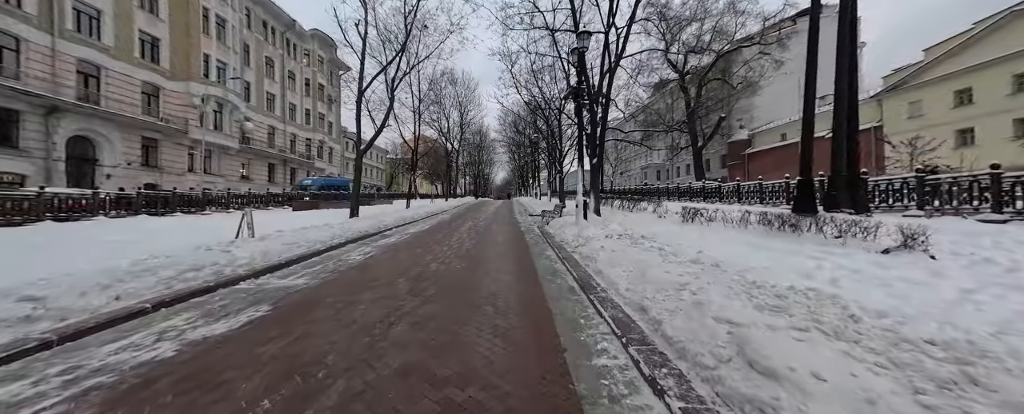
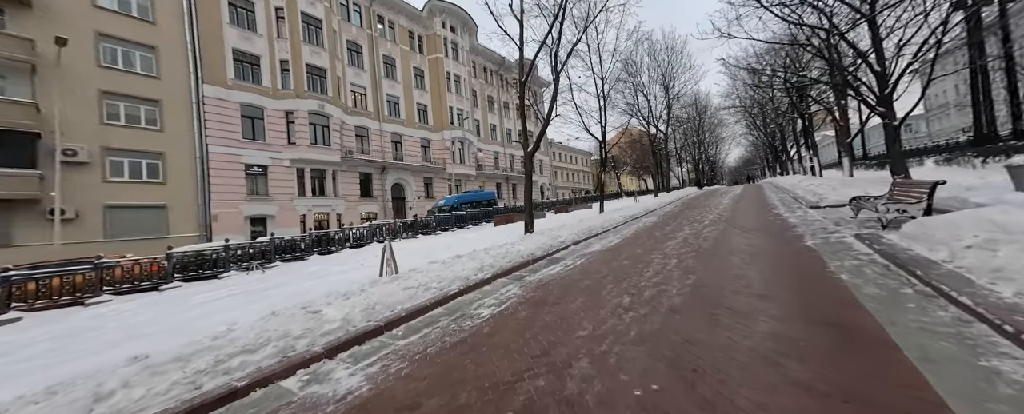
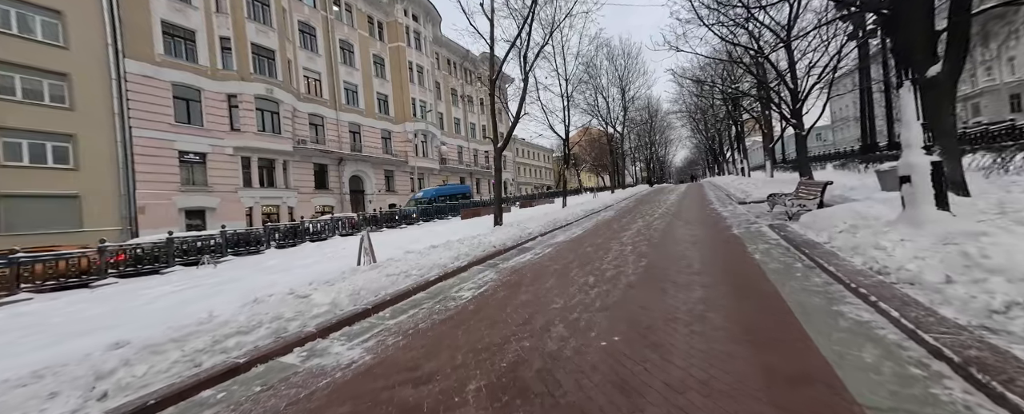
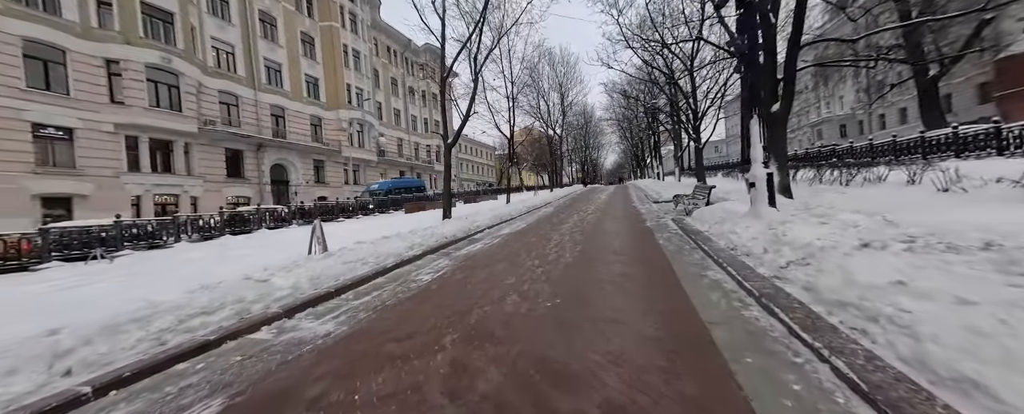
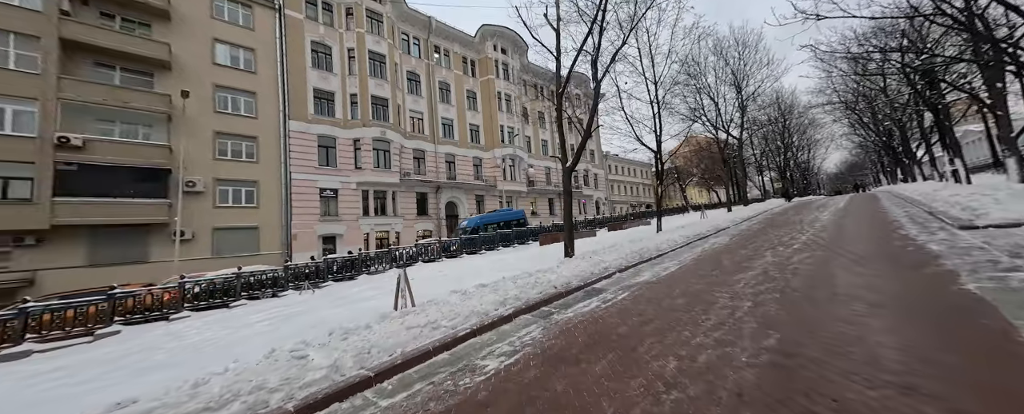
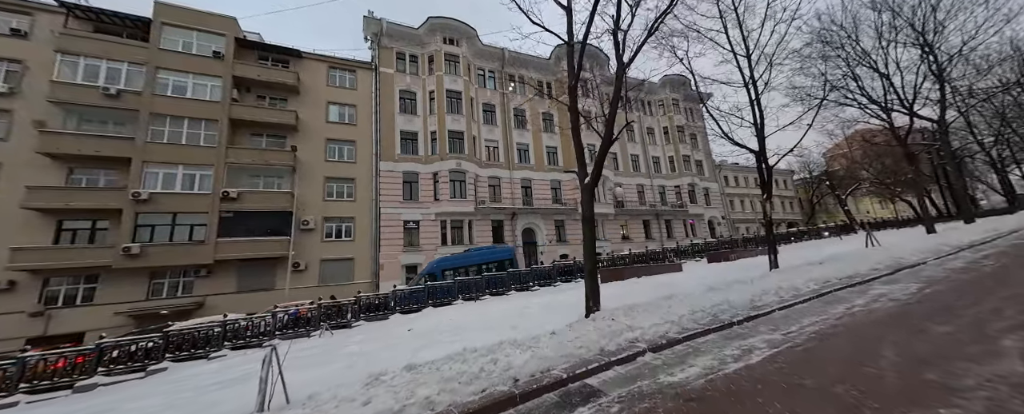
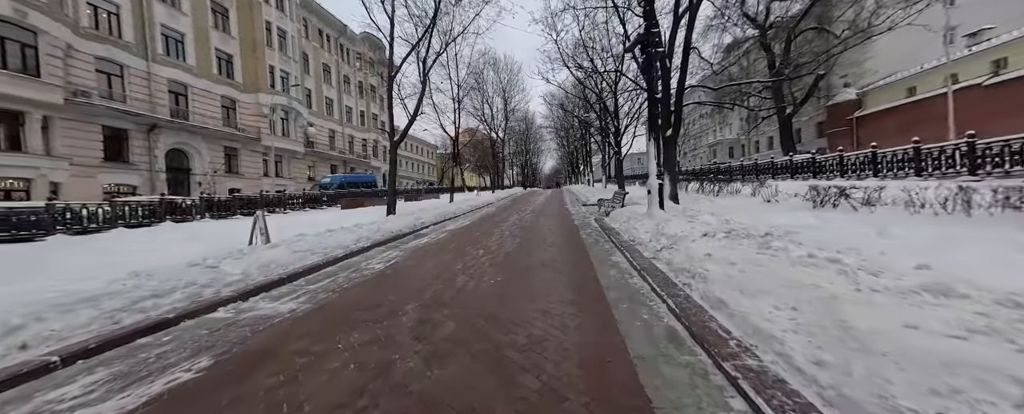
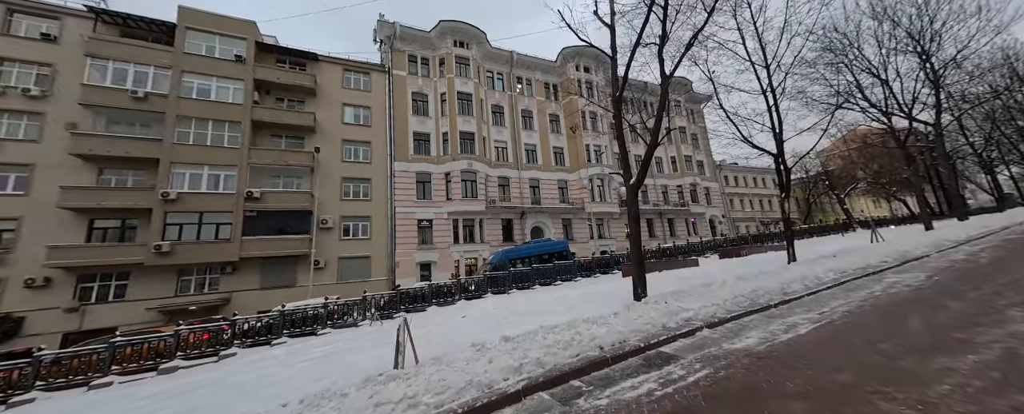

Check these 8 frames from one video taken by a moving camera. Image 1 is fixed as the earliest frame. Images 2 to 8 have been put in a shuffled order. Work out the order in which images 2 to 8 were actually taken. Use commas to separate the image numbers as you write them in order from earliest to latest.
7, 4, 3, 2, 5, 8, 6
